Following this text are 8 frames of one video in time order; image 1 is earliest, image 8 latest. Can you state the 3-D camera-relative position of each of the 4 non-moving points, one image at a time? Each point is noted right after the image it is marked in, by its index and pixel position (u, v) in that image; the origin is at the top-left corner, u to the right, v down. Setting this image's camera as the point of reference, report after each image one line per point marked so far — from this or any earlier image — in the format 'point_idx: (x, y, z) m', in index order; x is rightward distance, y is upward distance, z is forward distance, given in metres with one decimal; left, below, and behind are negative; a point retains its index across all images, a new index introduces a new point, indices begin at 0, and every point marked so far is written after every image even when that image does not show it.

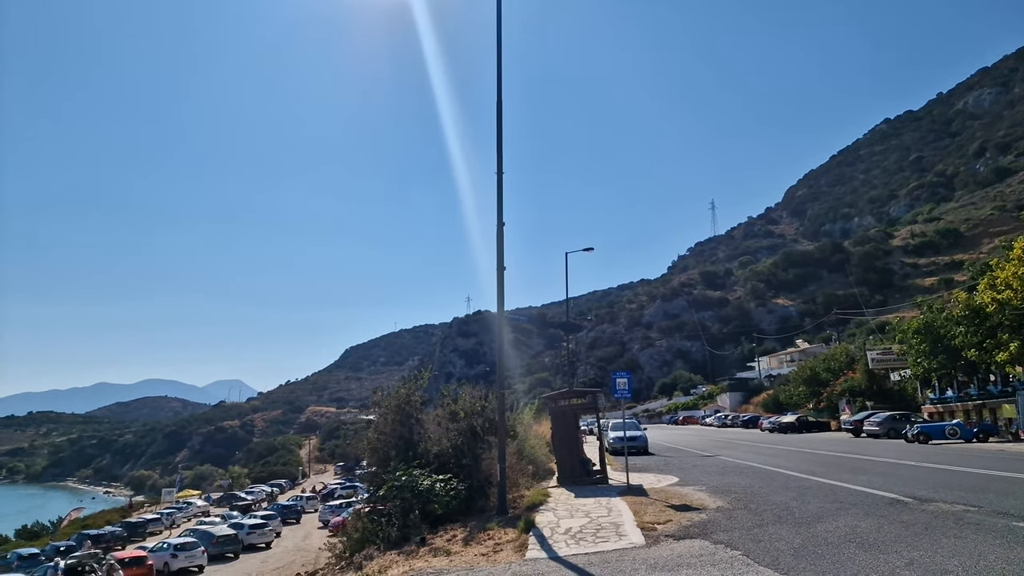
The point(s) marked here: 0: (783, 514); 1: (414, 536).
0: (+6.8, -5.7, +15.3) m
1: (-2.5, -6.3, +15.6) m
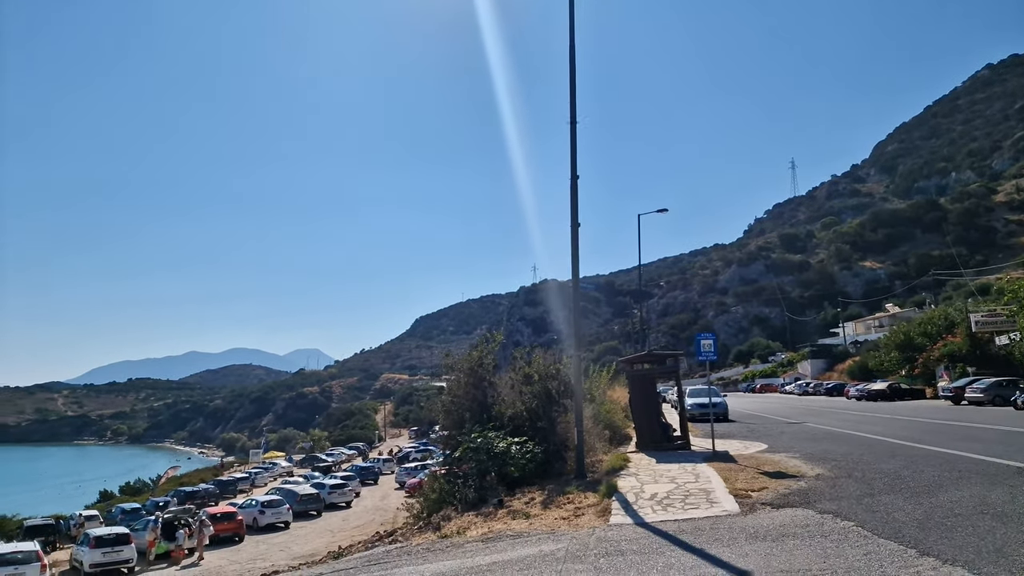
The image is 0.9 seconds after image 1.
0: (+8.6, -4.4, +13.8) m
1: (-0.5, -5.2, +15.2) m
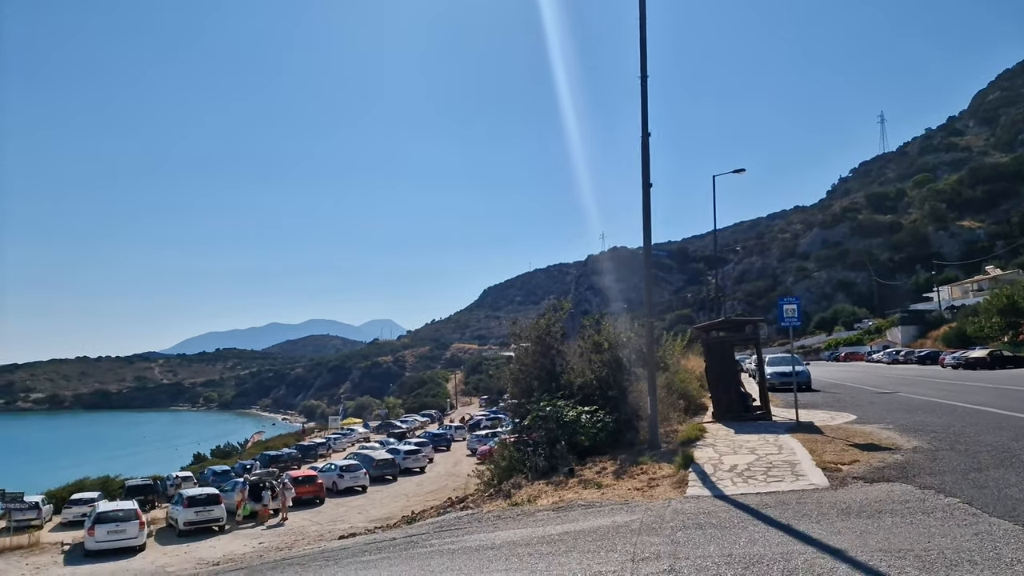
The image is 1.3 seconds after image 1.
0: (+10.2, -3.5, +12.5) m
1: (+1.2, -4.4, +14.9) m
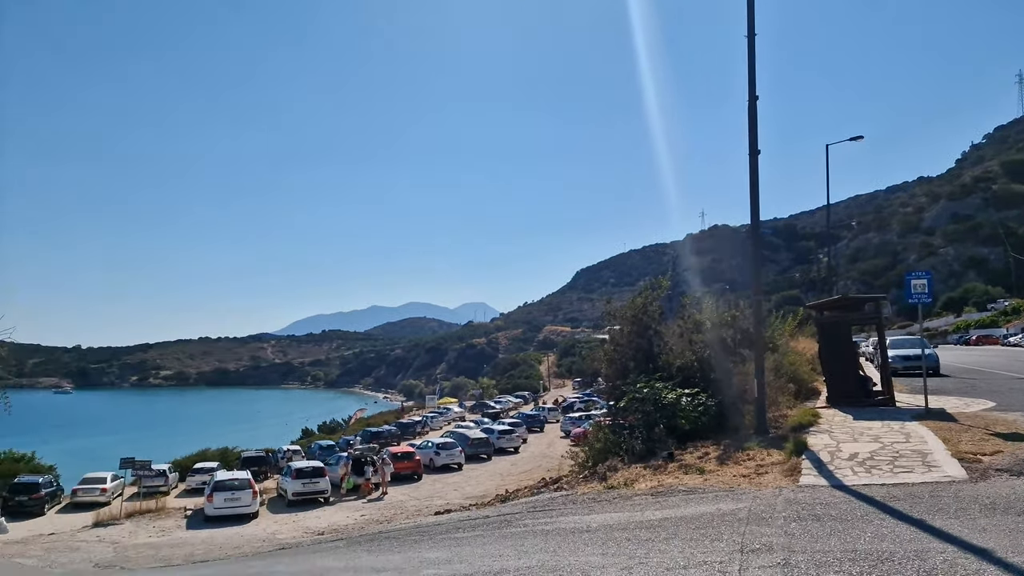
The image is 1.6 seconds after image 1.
0: (+11.9, -2.9, +10.6) m
1: (+3.5, -3.8, +14.3) m
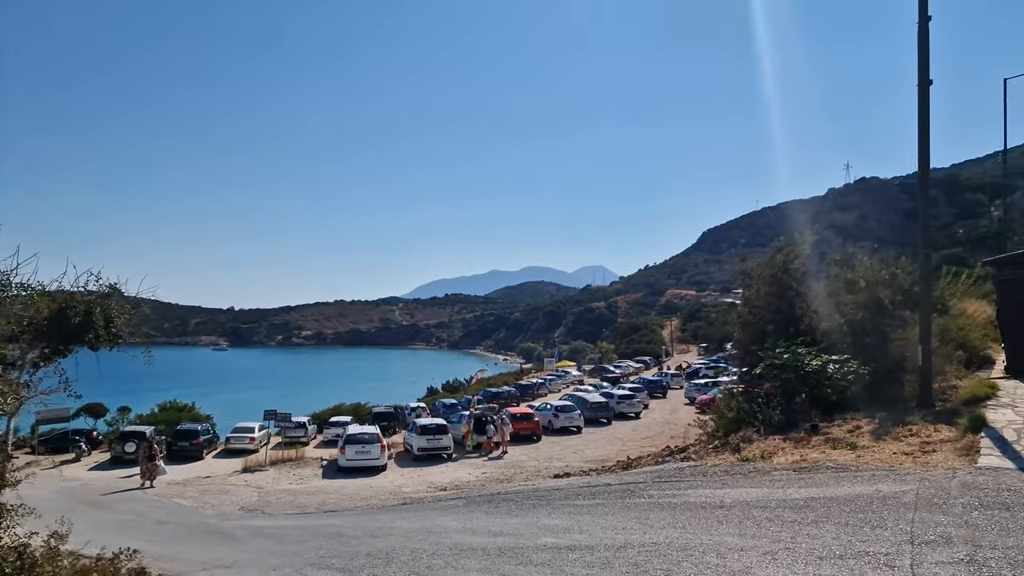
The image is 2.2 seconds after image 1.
0: (+13.7, -2.1, +7.6) m
1: (+6.1, -2.8, +13.0) m
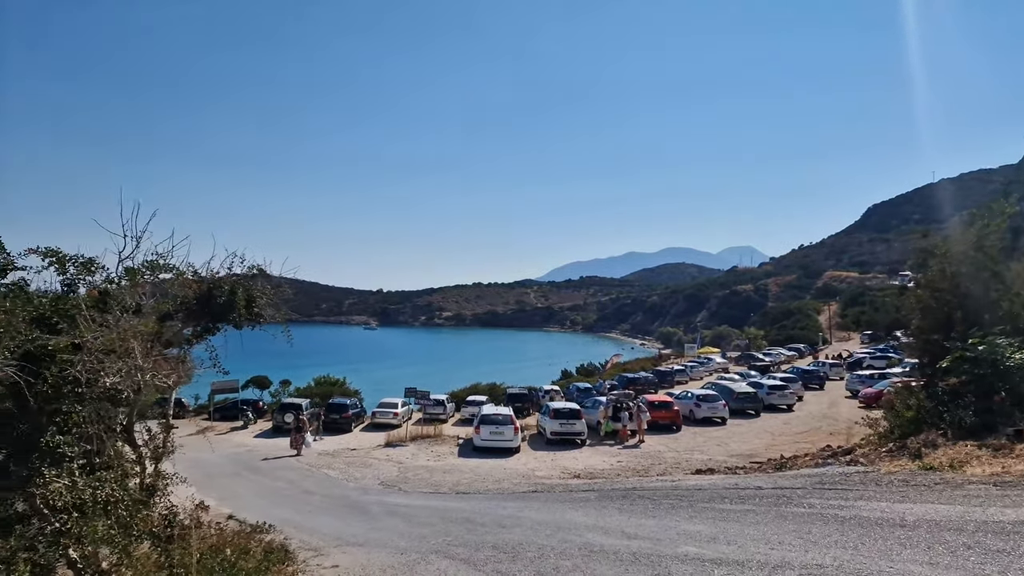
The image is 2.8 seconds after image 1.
0: (+14.9, -1.9, +4.0) m
1: (+8.7, -2.4, +10.9) m
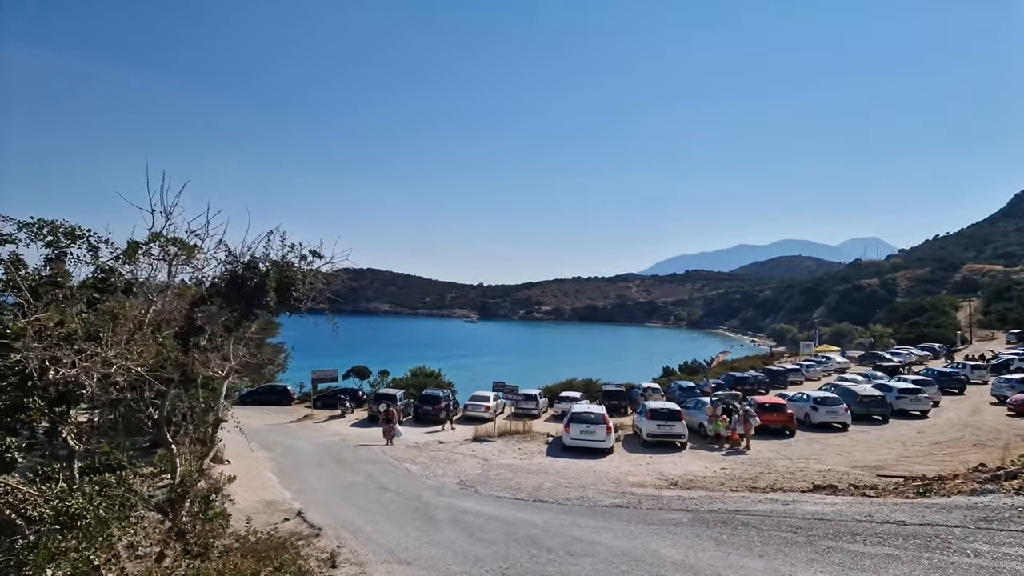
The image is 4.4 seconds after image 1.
0: (+15.0, -1.7, +0.6) m
1: (+9.9, -2.2, +8.4) m
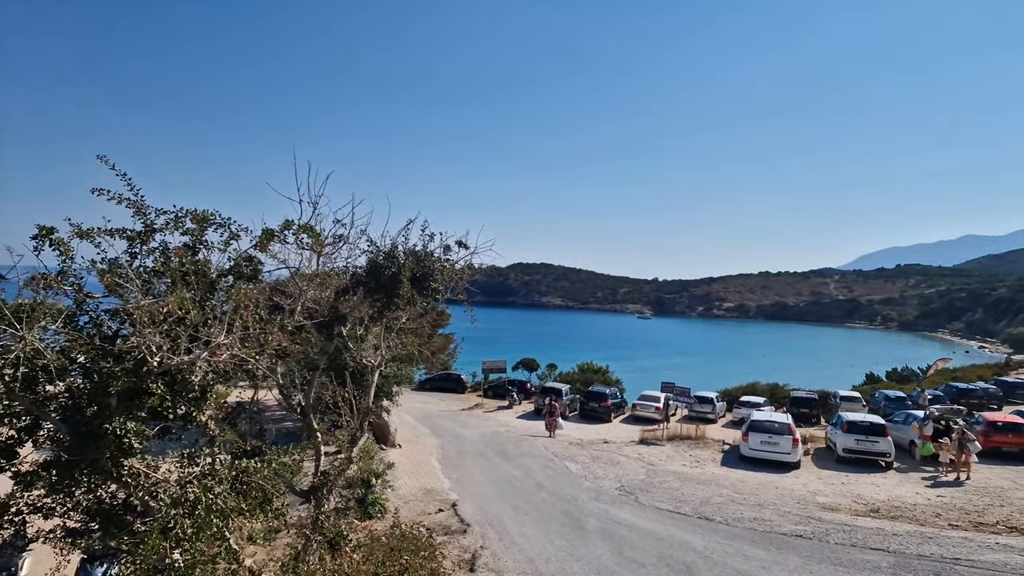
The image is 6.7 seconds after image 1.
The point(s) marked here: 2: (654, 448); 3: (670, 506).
0: (+14.2, -1.8, -4.2) m
1: (+11.5, -2.2, +4.7) m
2: (+3.8, -4.3, +16.4) m
3: (+2.3, -3.2, +8.9) m
